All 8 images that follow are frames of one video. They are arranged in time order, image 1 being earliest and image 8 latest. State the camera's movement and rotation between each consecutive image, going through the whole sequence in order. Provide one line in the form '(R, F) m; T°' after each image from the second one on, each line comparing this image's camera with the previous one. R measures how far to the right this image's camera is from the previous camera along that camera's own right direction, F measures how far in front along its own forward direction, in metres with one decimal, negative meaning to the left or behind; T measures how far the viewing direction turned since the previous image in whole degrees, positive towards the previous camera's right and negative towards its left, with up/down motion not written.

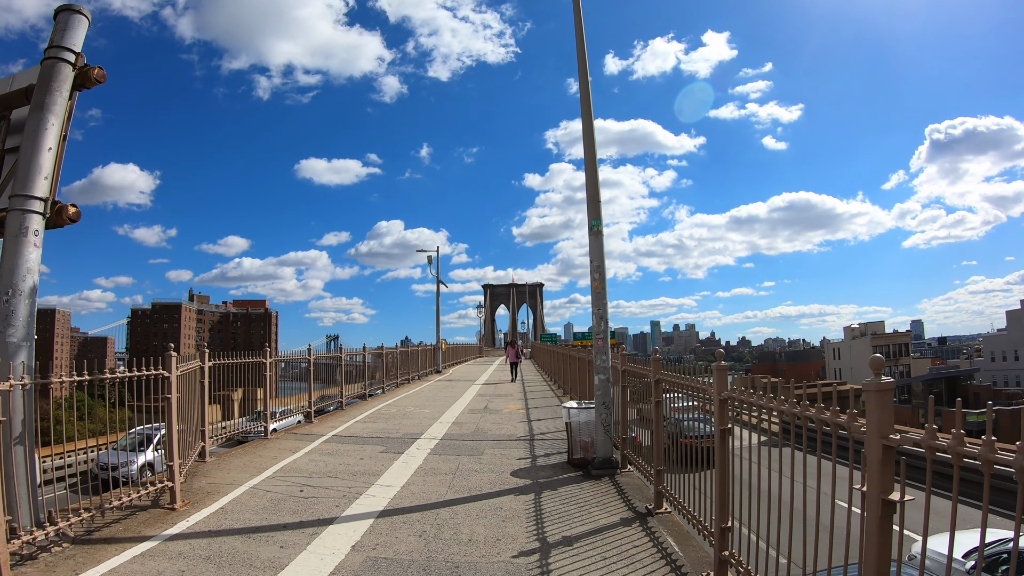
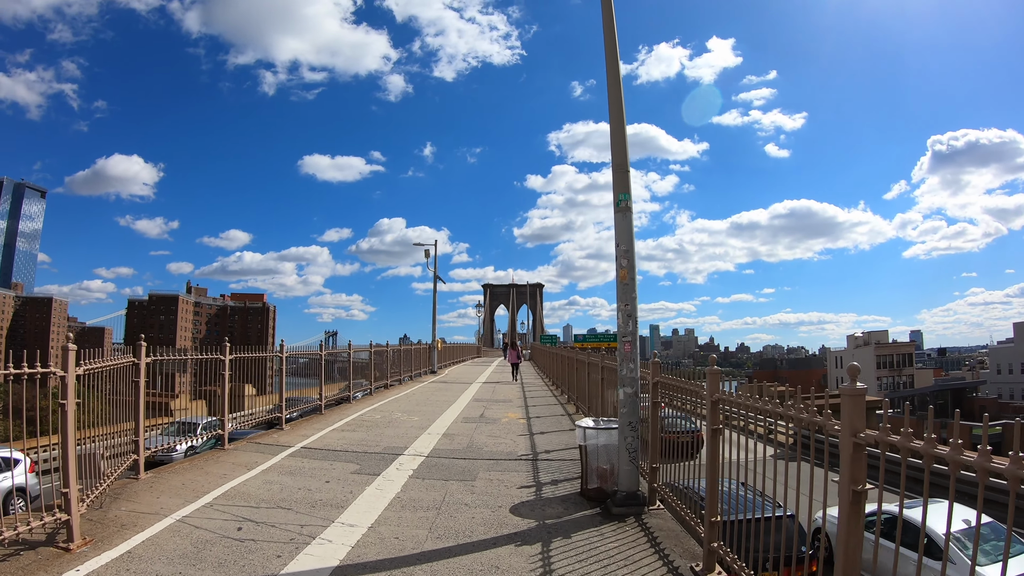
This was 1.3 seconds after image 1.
(0.0, +0.5) m; 0°
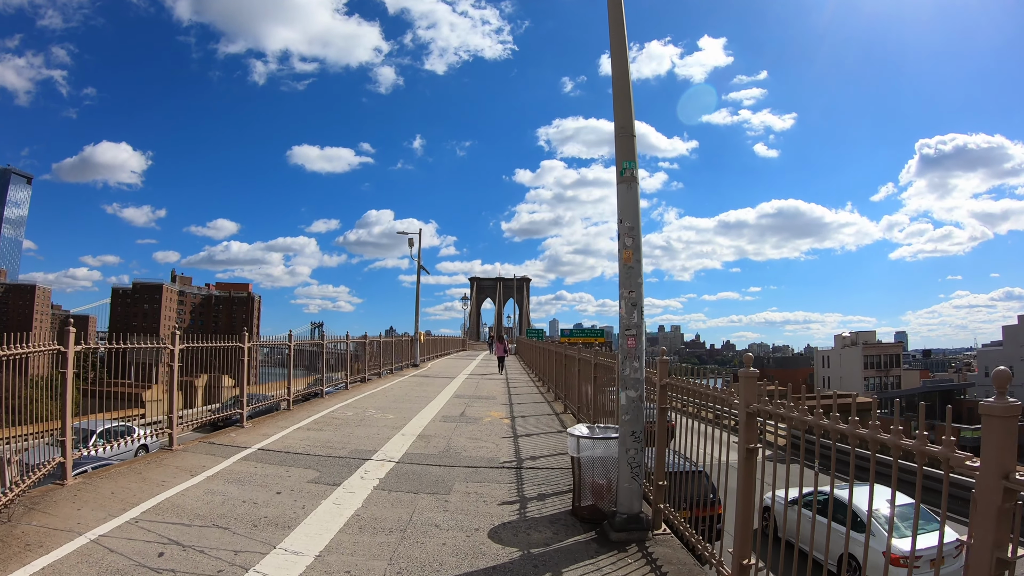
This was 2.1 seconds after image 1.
(0.0, +0.3) m; +1°
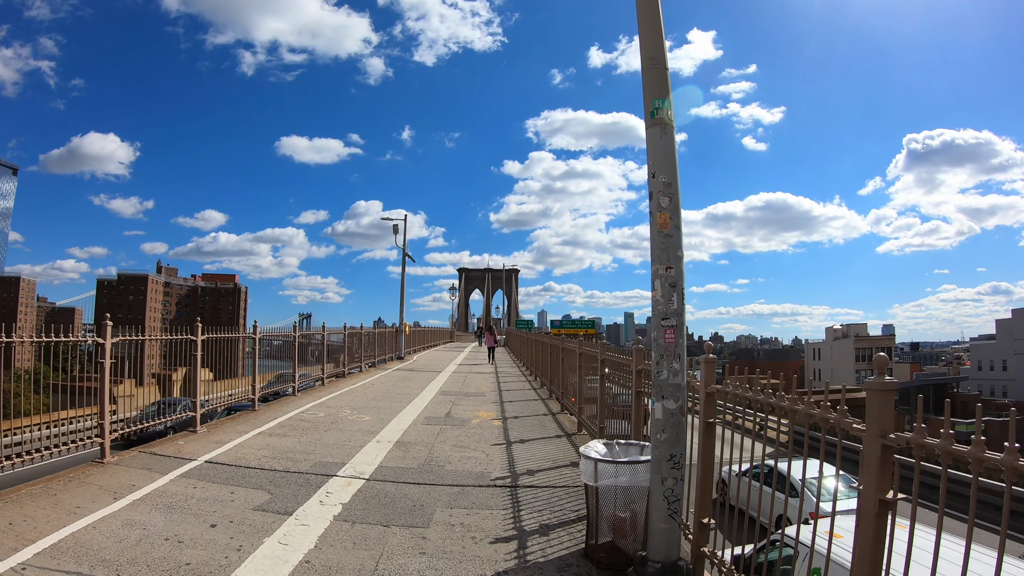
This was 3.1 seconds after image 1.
(0.0, +0.4) m; +1°
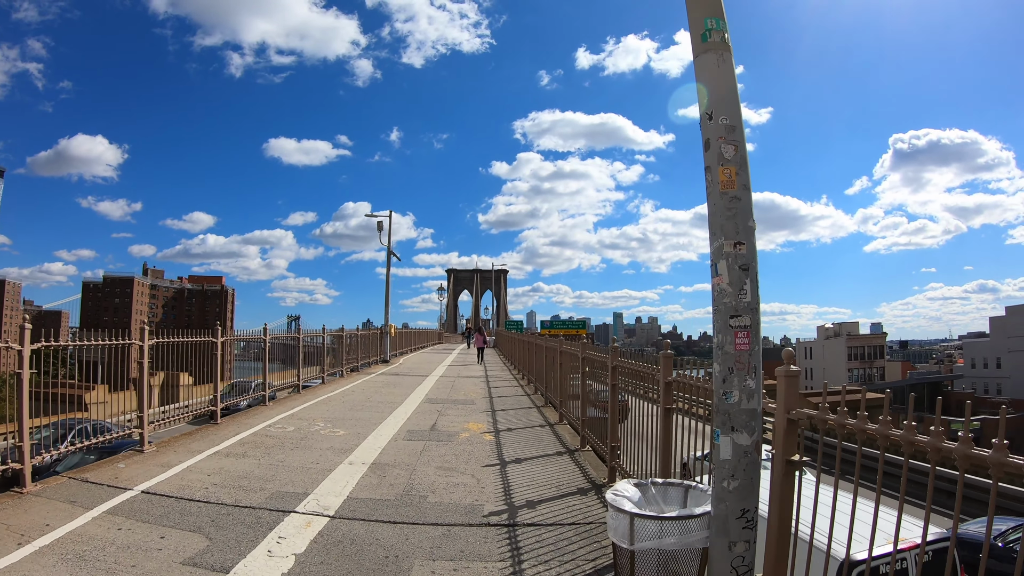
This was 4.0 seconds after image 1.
(0.0, +0.3) m; +1°
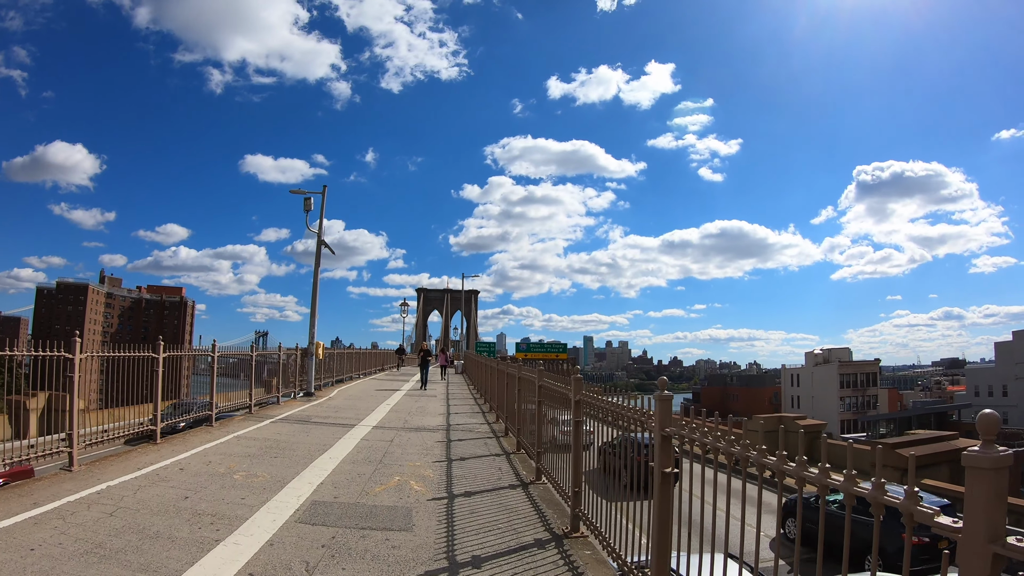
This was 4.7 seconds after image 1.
(-0.4, +1.0) m; +3°
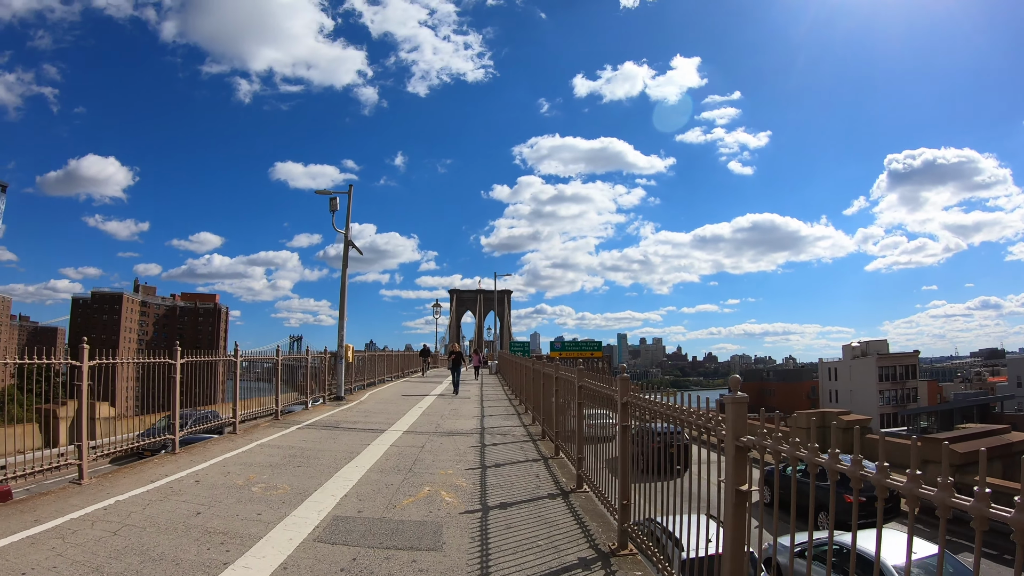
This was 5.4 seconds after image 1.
(+0.2, 0.0) m; -3°
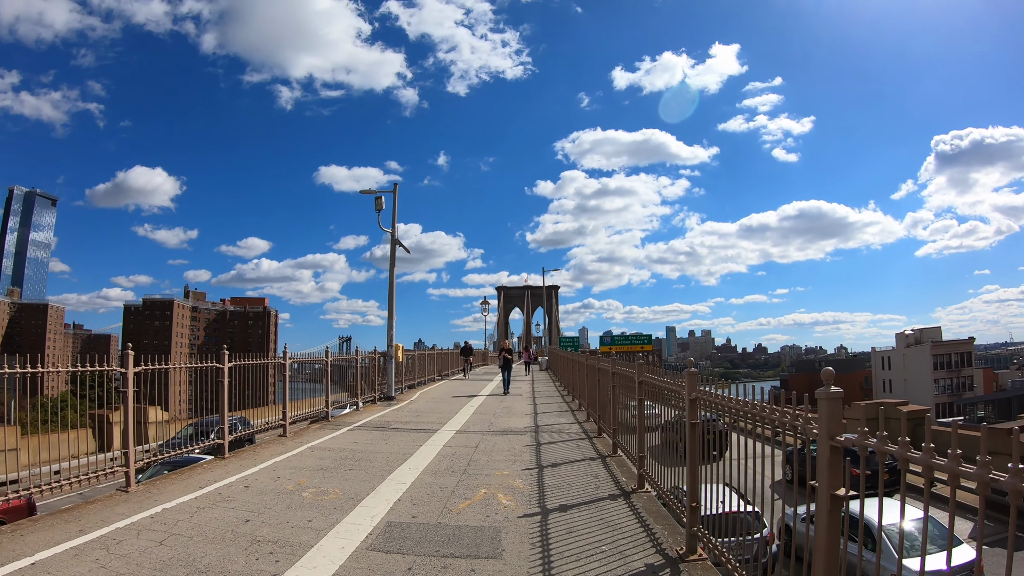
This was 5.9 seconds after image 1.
(0.0, +0.4) m; -4°
